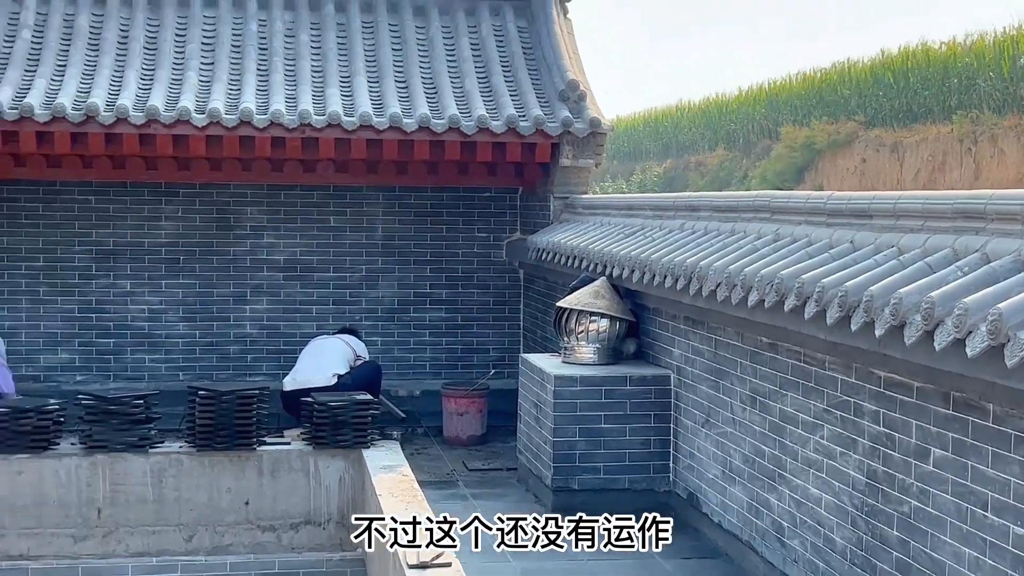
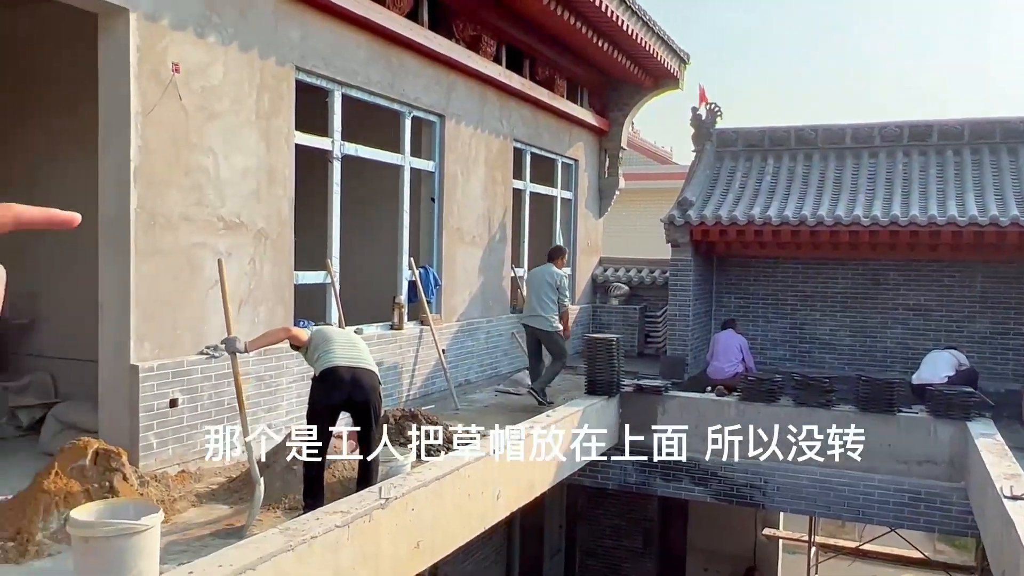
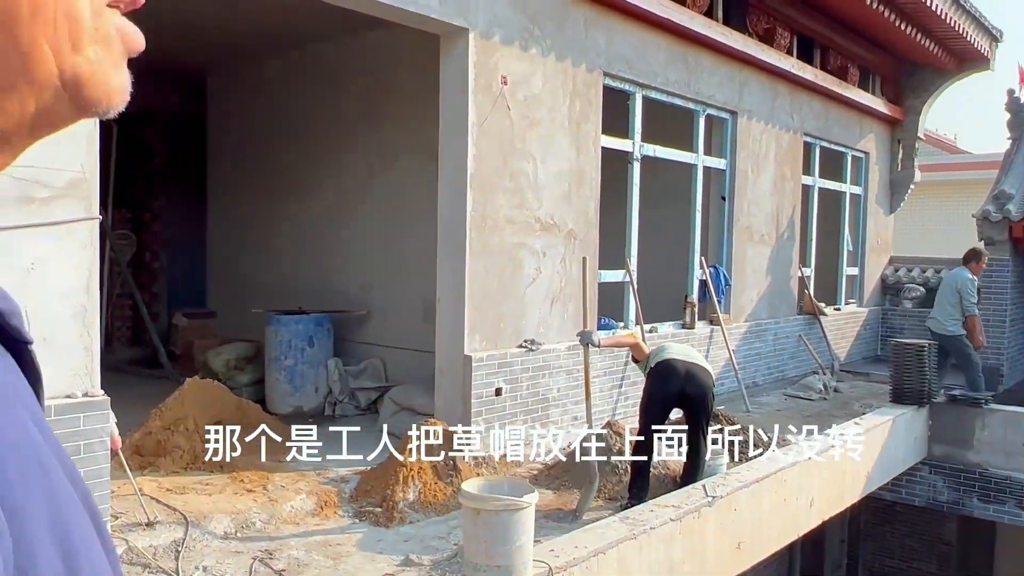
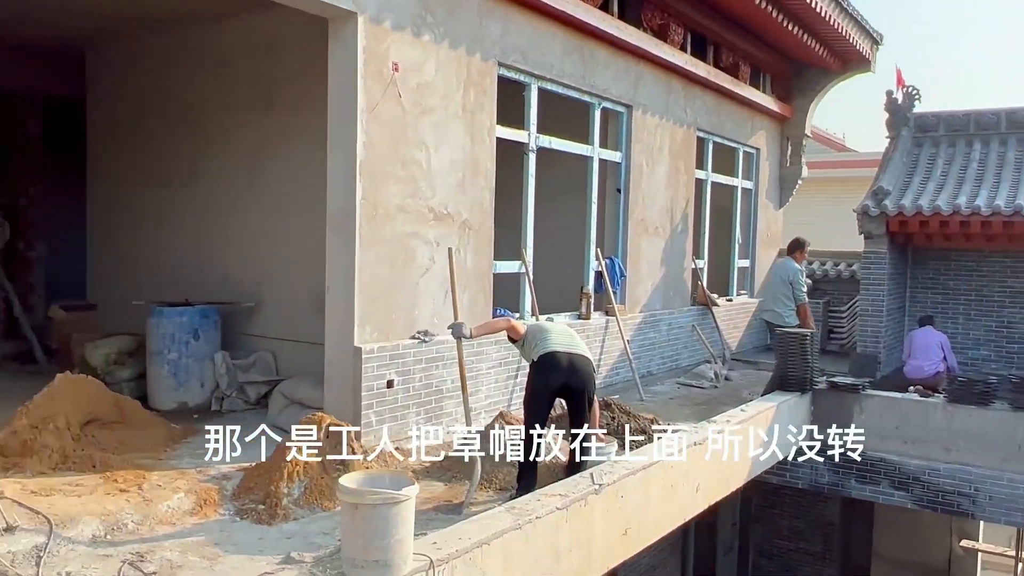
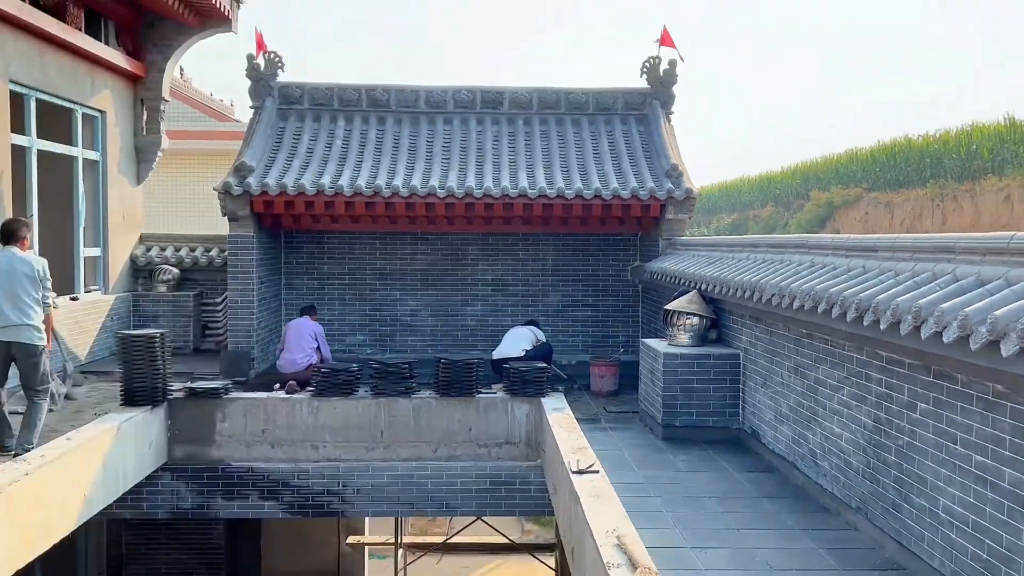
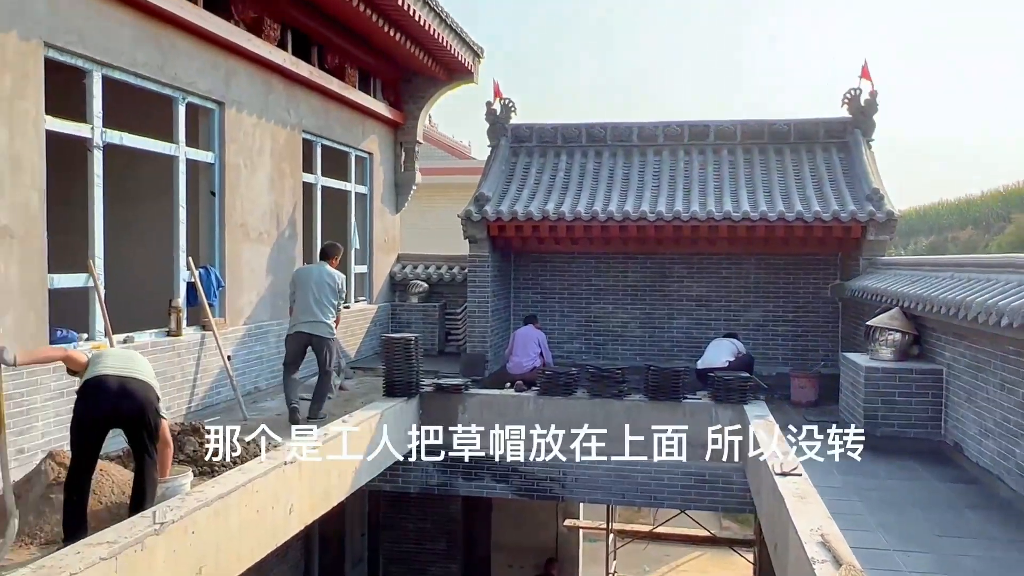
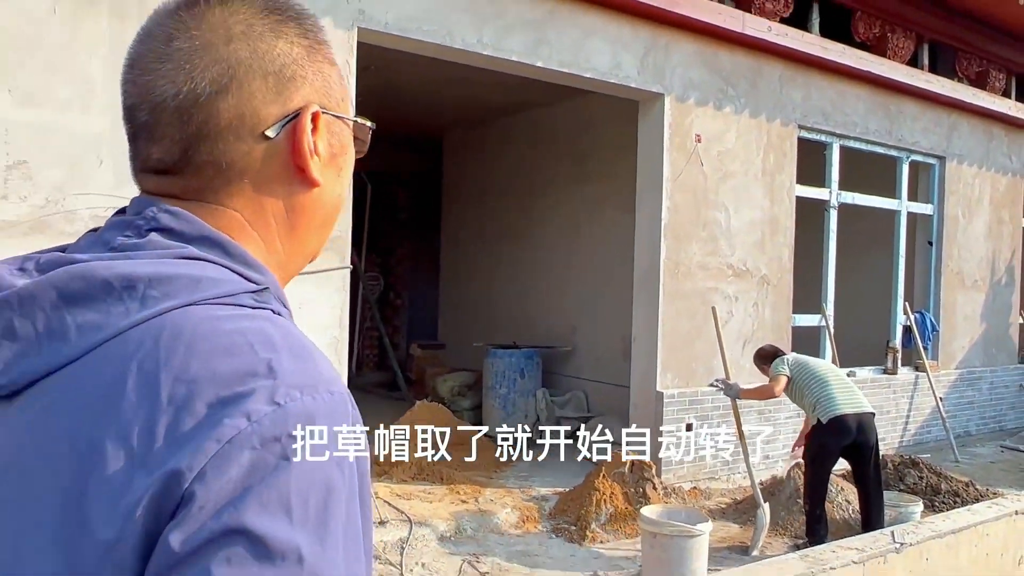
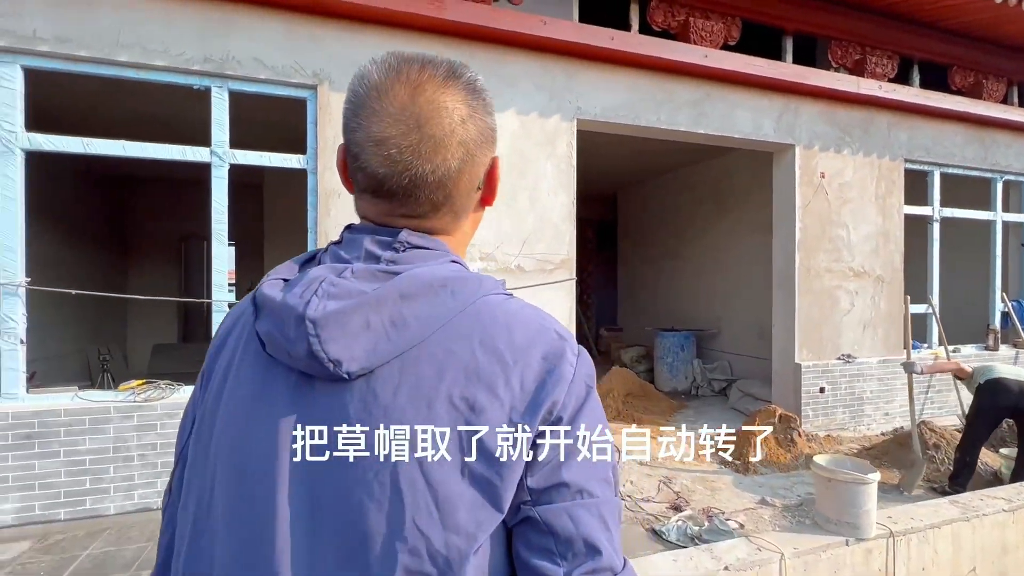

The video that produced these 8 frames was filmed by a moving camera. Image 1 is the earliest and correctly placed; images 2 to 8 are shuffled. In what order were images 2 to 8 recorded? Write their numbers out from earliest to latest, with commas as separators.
5, 6, 2, 4, 3, 7, 8
